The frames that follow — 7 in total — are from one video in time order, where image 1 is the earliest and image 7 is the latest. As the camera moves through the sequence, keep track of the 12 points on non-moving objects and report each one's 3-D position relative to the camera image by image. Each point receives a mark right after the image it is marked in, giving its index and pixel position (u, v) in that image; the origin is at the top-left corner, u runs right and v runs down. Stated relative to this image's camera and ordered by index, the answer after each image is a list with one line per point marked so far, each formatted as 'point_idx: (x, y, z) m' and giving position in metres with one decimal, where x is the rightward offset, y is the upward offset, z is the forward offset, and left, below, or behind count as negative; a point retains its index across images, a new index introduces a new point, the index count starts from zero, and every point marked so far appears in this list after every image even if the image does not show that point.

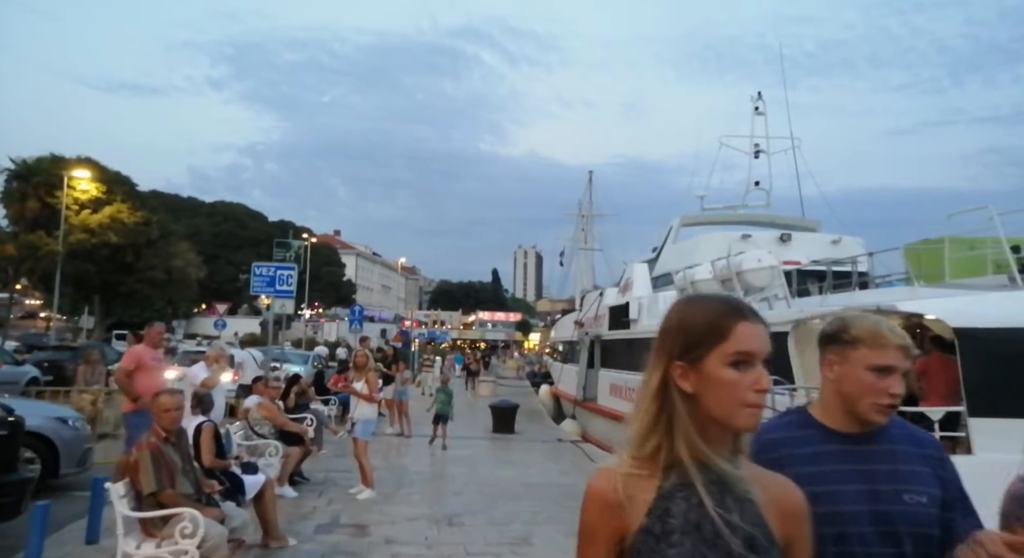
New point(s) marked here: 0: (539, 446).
0: (+0.5, -2.8, +12.6) m
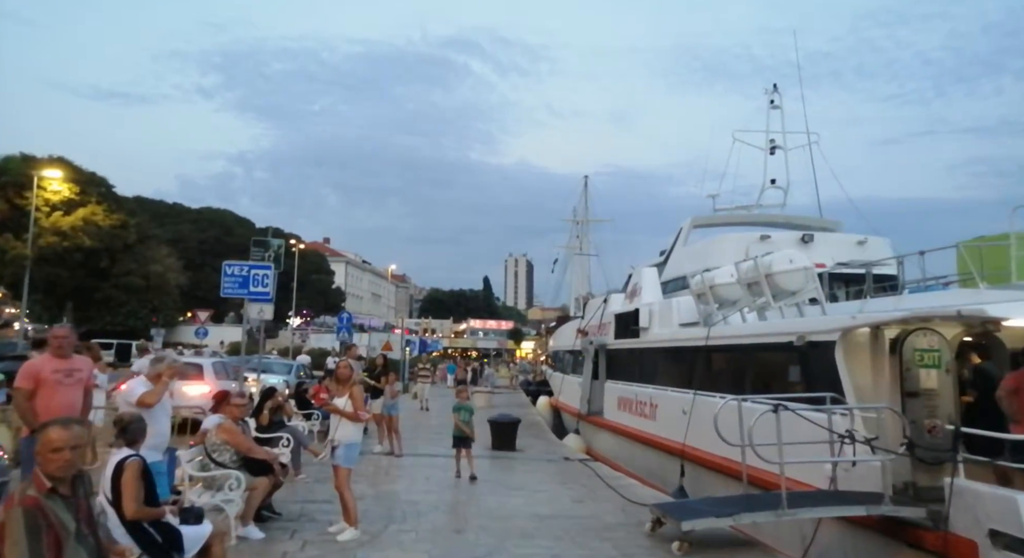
0: (+0.5, -2.9, +11.3) m
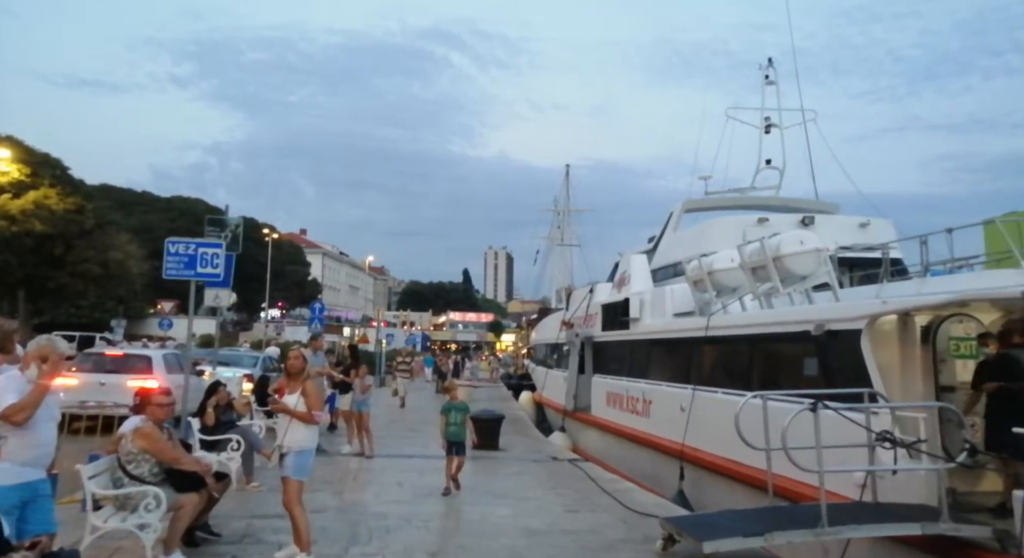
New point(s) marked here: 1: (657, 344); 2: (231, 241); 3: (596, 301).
0: (+0.3, -2.6, +10.3) m
1: (+2.6, -1.1, +13.4) m
2: (-4.3, +0.6, +11.3) m
3: (+2.0, -0.5, +18.0) m
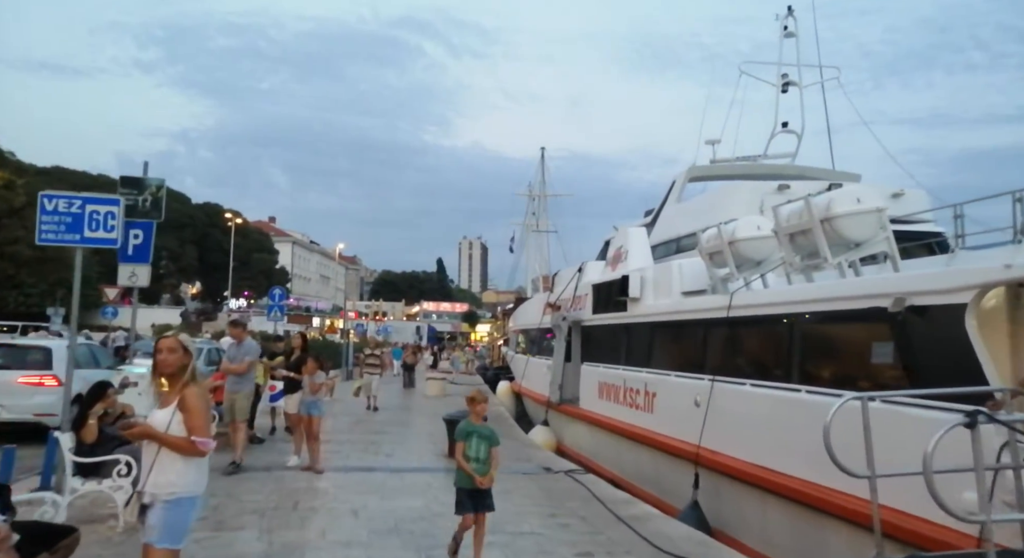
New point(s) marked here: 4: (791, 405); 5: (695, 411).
0: (+0.1, -2.3, +8.4) m
1: (+2.3, -0.8, +11.5) m
2: (-4.5, +0.9, +9.2) m
3: (+1.6, 0.0, +16.1) m
4: (+2.9, -1.3, +7.9) m
5: (+2.4, -1.7, +9.8) m
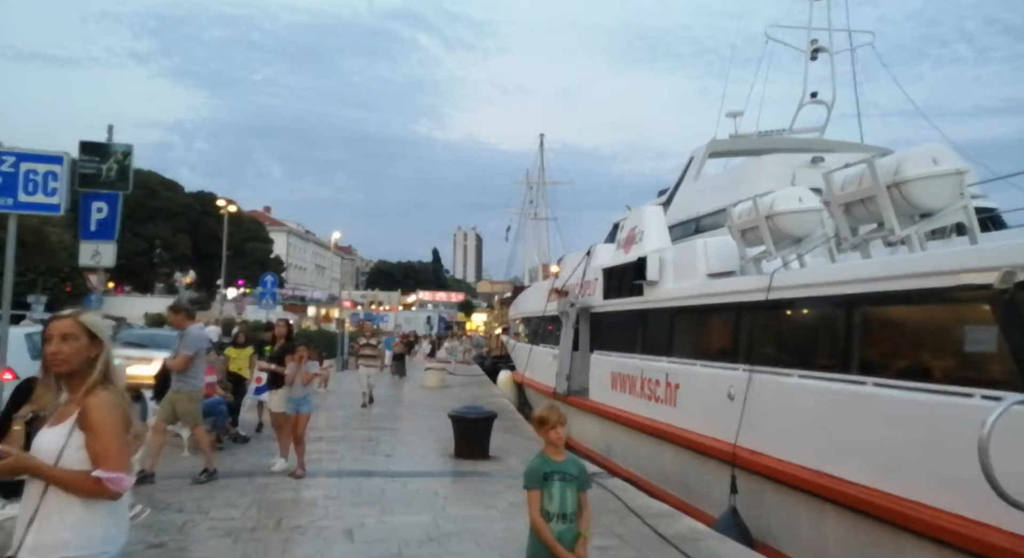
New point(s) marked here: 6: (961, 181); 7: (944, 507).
0: (+0.3, -2.1, +7.4) m
1: (+2.5, -0.5, +10.5) m
2: (-4.3, +1.1, +8.1) m
3: (+1.7, +0.3, +15.0) m
4: (+3.1, -1.1, +6.9) m
5: (+2.6, -1.5, +8.8) m
6: (+4.0, +0.8, +6.6) m
7: (+3.3, -1.7, +5.7) m
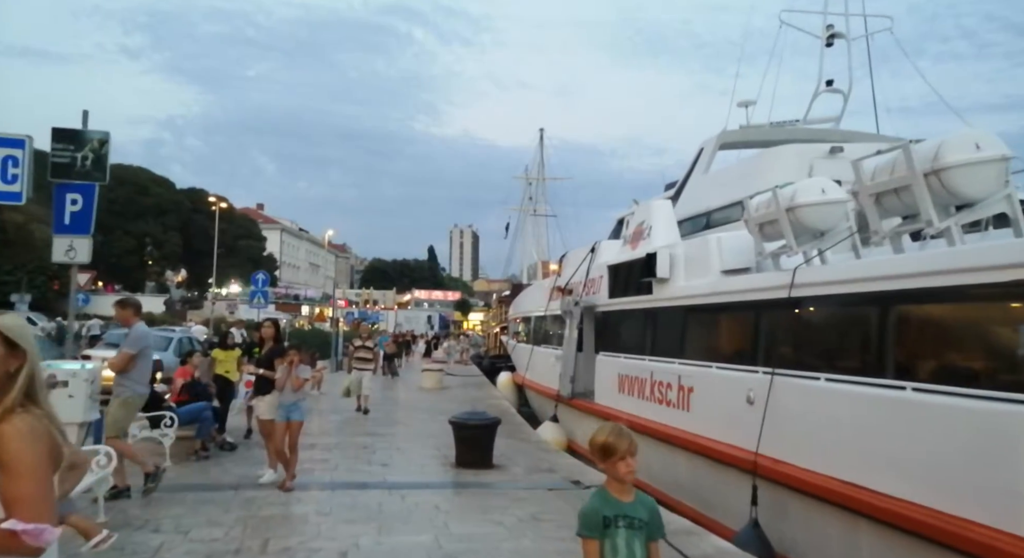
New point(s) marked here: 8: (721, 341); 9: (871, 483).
0: (+0.3, -2.0, +6.8) m
1: (+2.5, -0.5, +10.0) m
2: (-4.3, +1.2, +7.6) m
3: (+1.7, +0.3, +14.5) m
4: (+3.2, -1.1, +6.4) m
5: (+2.6, -1.5, +8.3) m
6: (+4.0, +0.9, +6.1) m
7: (+3.4, -1.7, +5.2) m
8: (+2.6, -0.8, +9.3) m
9: (+3.1, -1.8, +6.4) m
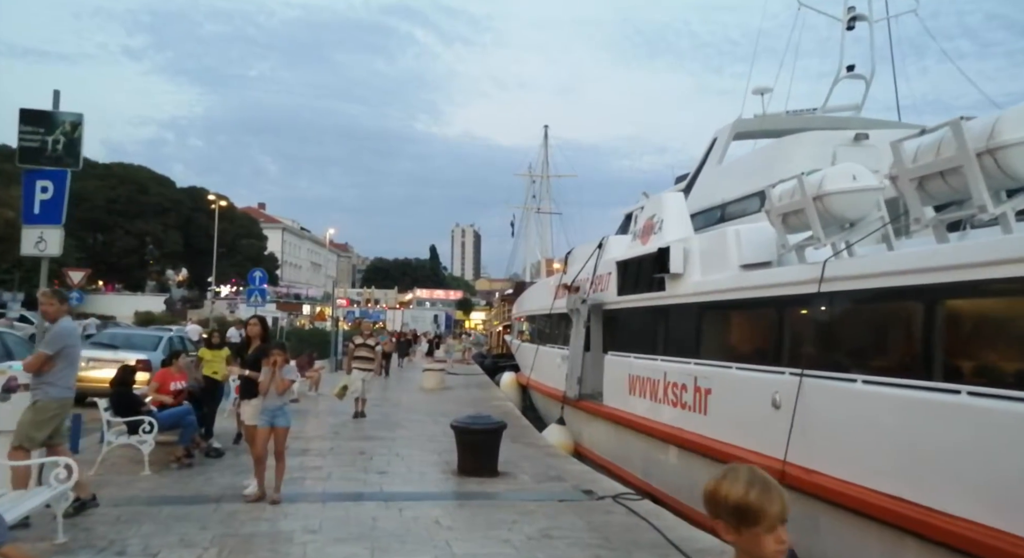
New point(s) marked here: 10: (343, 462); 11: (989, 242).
0: (+0.4, -2.0, +6.3) m
1: (+2.6, -0.4, +9.4) m
2: (-4.2, +1.2, +7.0) m
3: (+1.8, +0.4, +13.9) m
4: (+3.2, -1.0, +5.8) m
5: (+2.7, -1.4, +7.7) m
6: (+4.1, +0.9, +5.5) m
7: (+3.4, -1.7, +4.6) m
8: (+2.7, -0.7, +8.7) m
9: (+3.2, -1.7, +5.8) m
10: (-1.9, -2.1, +8.5) m
11: (+3.5, +0.2, +5.4) m
